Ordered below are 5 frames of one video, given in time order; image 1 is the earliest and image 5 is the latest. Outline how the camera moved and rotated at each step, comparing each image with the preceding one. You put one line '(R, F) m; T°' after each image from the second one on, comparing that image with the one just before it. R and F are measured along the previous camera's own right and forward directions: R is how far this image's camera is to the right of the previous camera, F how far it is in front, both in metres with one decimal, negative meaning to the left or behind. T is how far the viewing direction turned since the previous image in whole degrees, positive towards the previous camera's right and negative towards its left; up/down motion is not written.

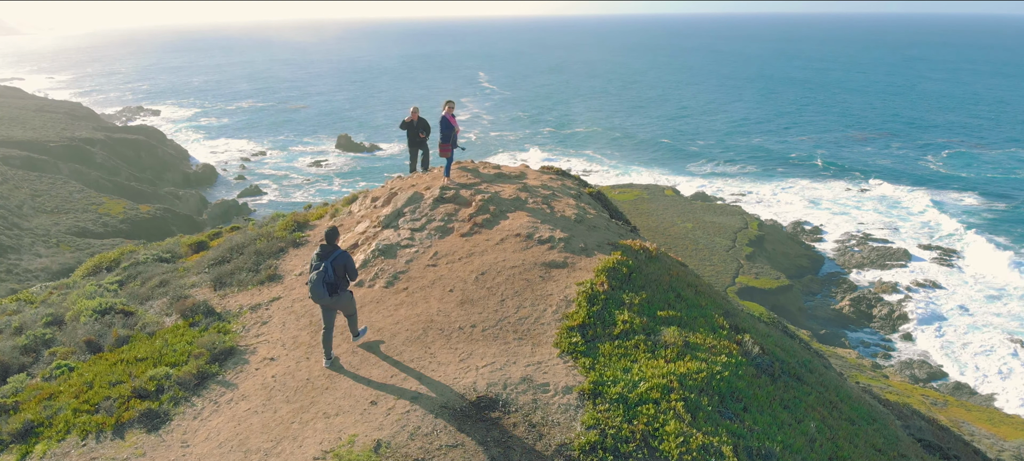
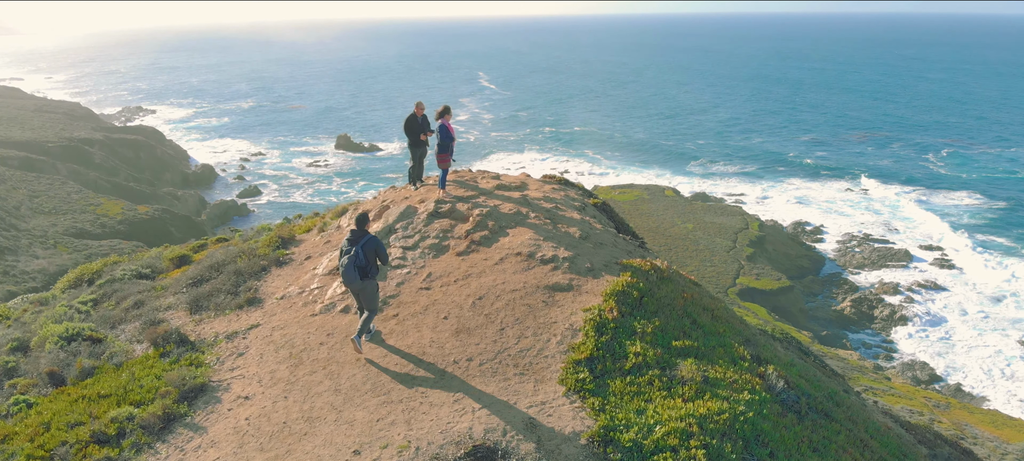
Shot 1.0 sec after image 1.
(0.0, +0.6) m; 0°
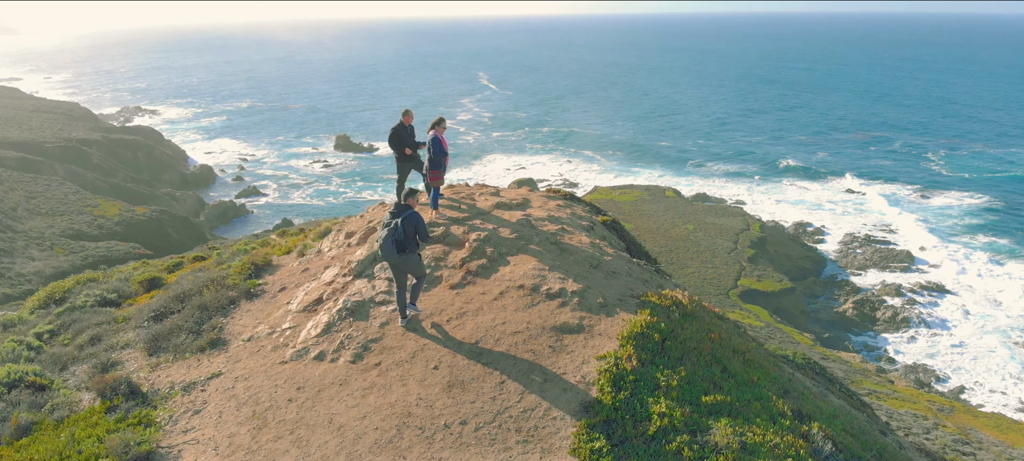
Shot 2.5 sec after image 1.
(0.0, +0.9) m; 0°
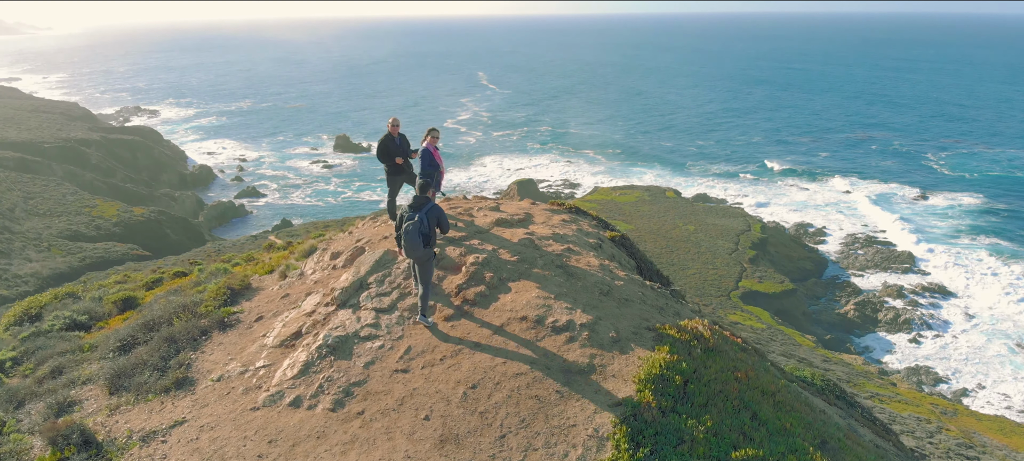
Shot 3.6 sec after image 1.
(0.0, +0.7) m; 0°
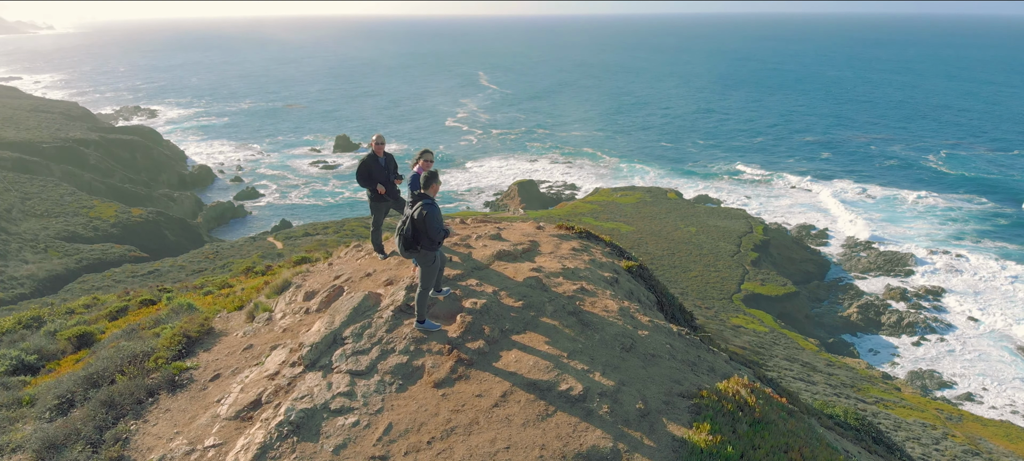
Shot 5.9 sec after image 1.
(0.0, +1.0) m; 0°
